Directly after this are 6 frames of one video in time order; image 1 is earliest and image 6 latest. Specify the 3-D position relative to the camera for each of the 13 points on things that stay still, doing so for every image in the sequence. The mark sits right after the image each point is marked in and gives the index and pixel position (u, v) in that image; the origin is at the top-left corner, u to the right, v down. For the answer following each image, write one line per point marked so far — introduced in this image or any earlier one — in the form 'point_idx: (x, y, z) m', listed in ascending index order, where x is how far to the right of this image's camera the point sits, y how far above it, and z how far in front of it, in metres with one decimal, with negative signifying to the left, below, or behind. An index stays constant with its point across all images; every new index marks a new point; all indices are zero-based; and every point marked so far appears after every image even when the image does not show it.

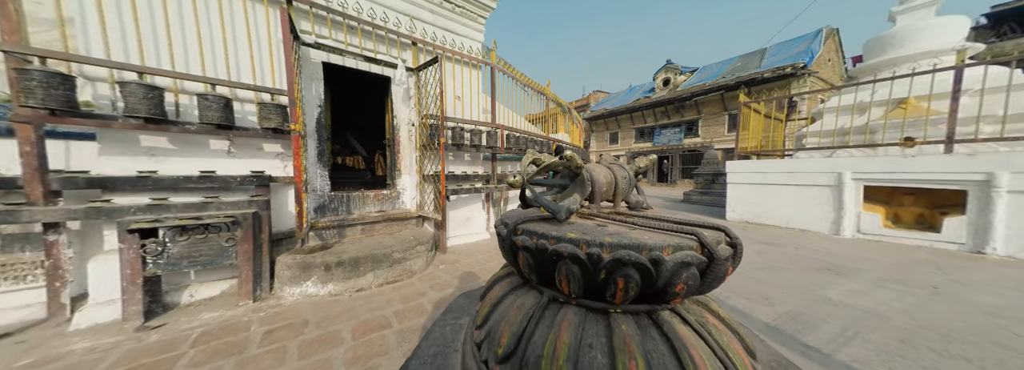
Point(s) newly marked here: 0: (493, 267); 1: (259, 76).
0: (-0.3, -1.2, +3.4) m
1: (-2.9, +1.2, +2.7) m
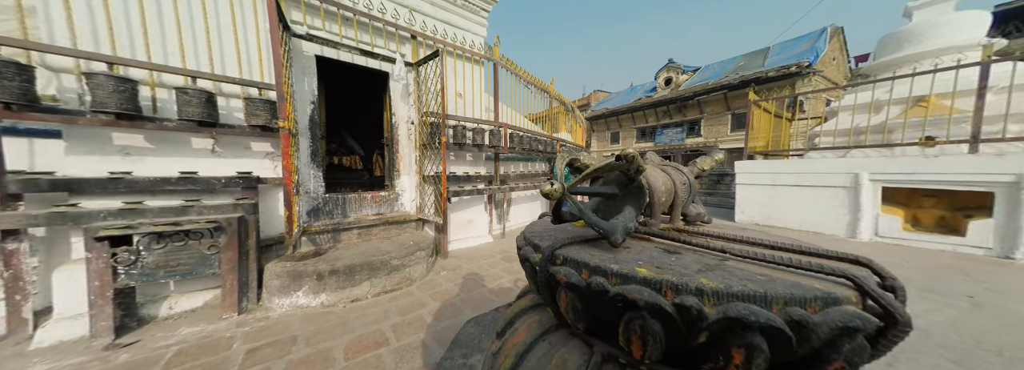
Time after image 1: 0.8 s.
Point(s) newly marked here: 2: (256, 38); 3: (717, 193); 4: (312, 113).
0: (-0.2, -1.2, +3.2) m
1: (-2.9, +1.2, +2.5) m
2: (-2.8, +1.6, +2.6) m
3: (+8.9, -0.4, +10.4) m
4: (-2.6, +0.9, +3.1) m
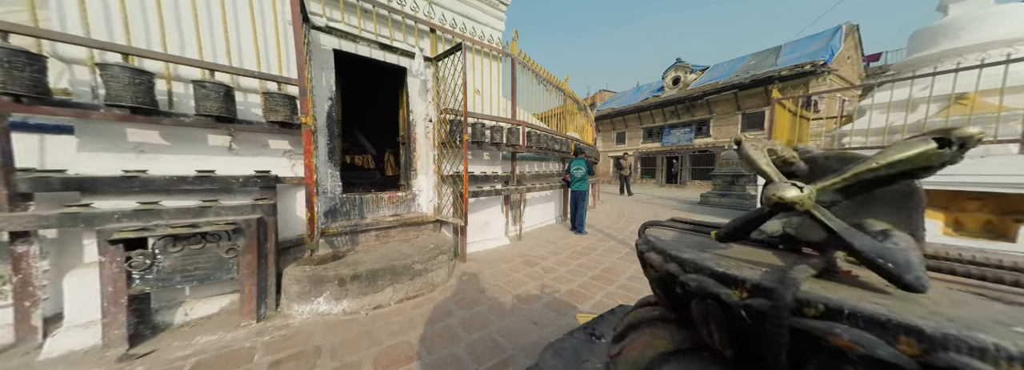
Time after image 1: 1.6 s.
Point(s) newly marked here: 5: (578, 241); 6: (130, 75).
0: (+0.1, -1.2, +3.1) m
1: (-2.5, +1.2, +2.4) m
2: (-2.4, +1.6, +2.4) m
3: (+9.3, -0.4, +10.1) m
4: (-2.3, +1.0, +3.0) m
5: (+1.3, -1.1, +4.6) m
6: (-2.8, +0.8, +1.7) m
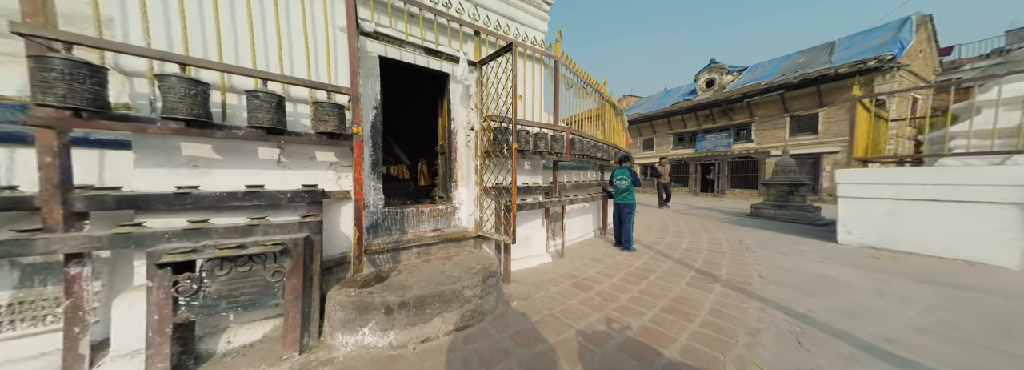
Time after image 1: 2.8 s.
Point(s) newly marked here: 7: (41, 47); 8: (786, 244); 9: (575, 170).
0: (+0.7, -1.4, +2.7) m
1: (-1.9, +1.1, +2.3) m
2: (-1.8, +1.4, +2.3) m
3: (+10.5, -0.8, +9.0) m
4: (-1.7, +0.8, +2.9) m
5: (+2.0, -1.3, +4.1) m
6: (-2.2, +0.7, +1.6) m
7: (-2.8, +0.8, +1.4) m
8: (+6.2, -1.3, +5.3) m
9: (+1.4, +0.3, +5.3) m
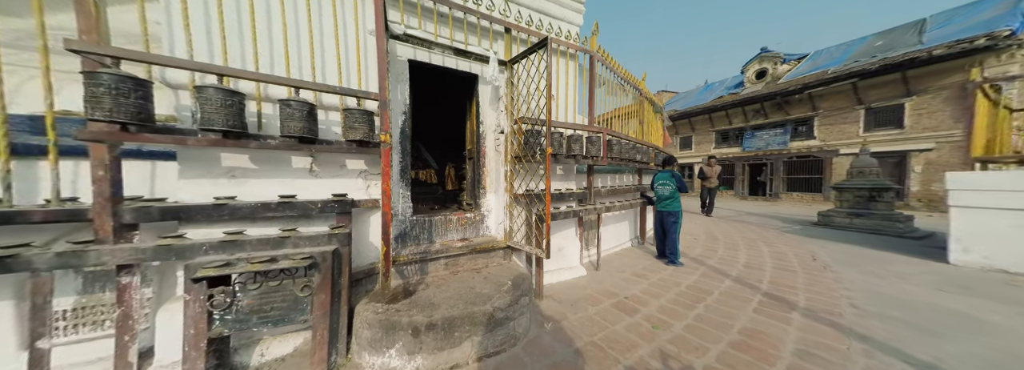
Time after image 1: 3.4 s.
0: (+1.1, -1.5, +2.3) m
1: (-1.6, +1.0, +2.3) m
2: (-1.5, +1.4, +2.3) m
3: (+11.5, -1.0, +7.6) m
4: (-1.3, +0.7, +2.8) m
5: (+2.5, -1.4, +3.6) m
6: (-2.0, +0.6, +1.6) m
7: (-2.6, +0.7, +1.5) m
8: (+6.8, -1.4, +4.4) m
9: (+2.0, +0.2, +4.8) m
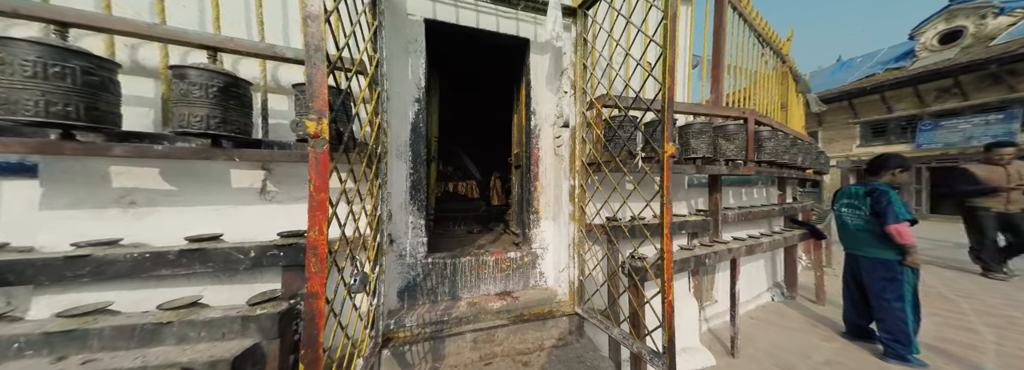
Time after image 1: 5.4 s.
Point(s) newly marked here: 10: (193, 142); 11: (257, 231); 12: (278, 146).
0: (+1.4, -1.6, +0.8) m
1: (-1.2, +0.8, +1.4) m
2: (-1.1, +1.2, +1.4) m
3: (+12.7, -1.3, +3.5) m
4: (-0.7, +0.5, +1.8) m
5: (+3.1, -1.7, +1.7) m
6: (-1.7, +0.5, +0.9) m
7: (-2.3, +0.6, +0.8) m
8: (+7.4, -1.7, +1.5) m
9: (+2.9, 0.0, +3.0) m
10: (-1.5, +0.2, +1.1) m
11: (-1.4, -0.3, +1.3) m
12: (-1.3, +0.2, +1.3) m
